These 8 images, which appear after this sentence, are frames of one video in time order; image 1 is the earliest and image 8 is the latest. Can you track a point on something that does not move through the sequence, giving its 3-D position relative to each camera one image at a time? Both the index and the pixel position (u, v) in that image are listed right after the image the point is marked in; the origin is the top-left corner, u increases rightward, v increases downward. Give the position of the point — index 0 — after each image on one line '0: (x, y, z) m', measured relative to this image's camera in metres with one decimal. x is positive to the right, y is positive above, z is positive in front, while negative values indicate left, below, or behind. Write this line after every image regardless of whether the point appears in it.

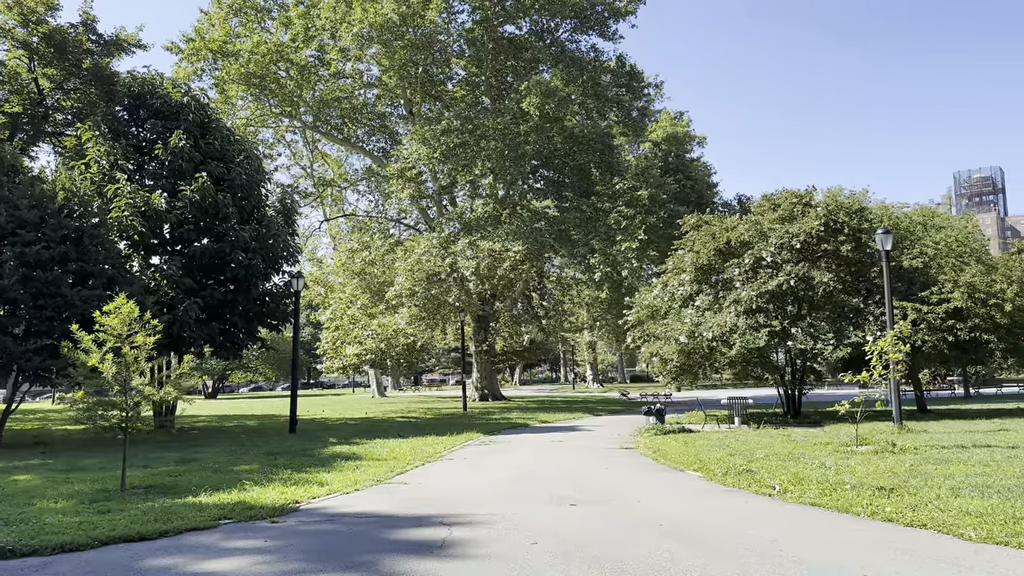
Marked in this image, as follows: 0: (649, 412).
0: (+2.9, -2.6, +17.2) m
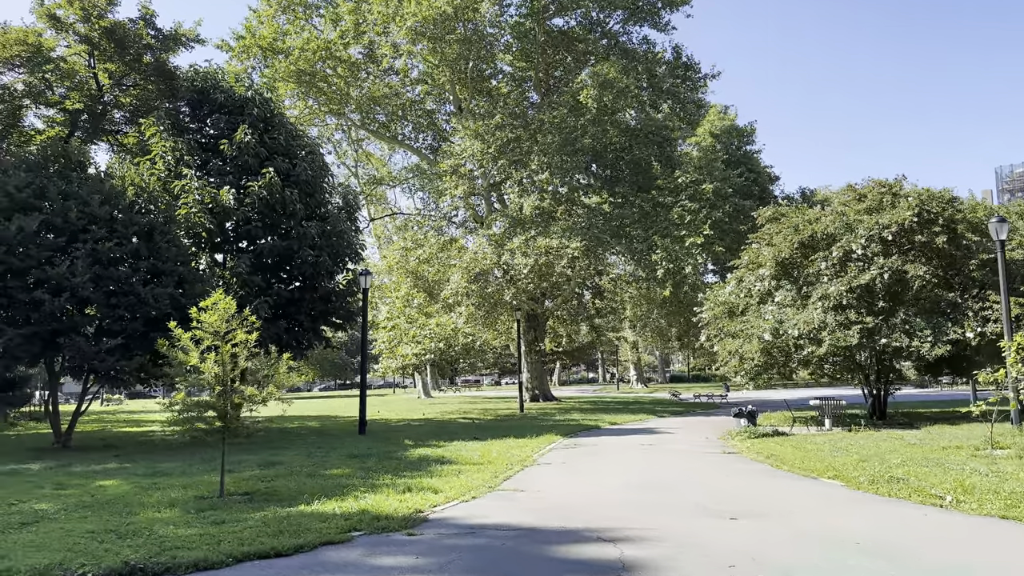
0: (+4.6, -2.5, +16.3) m
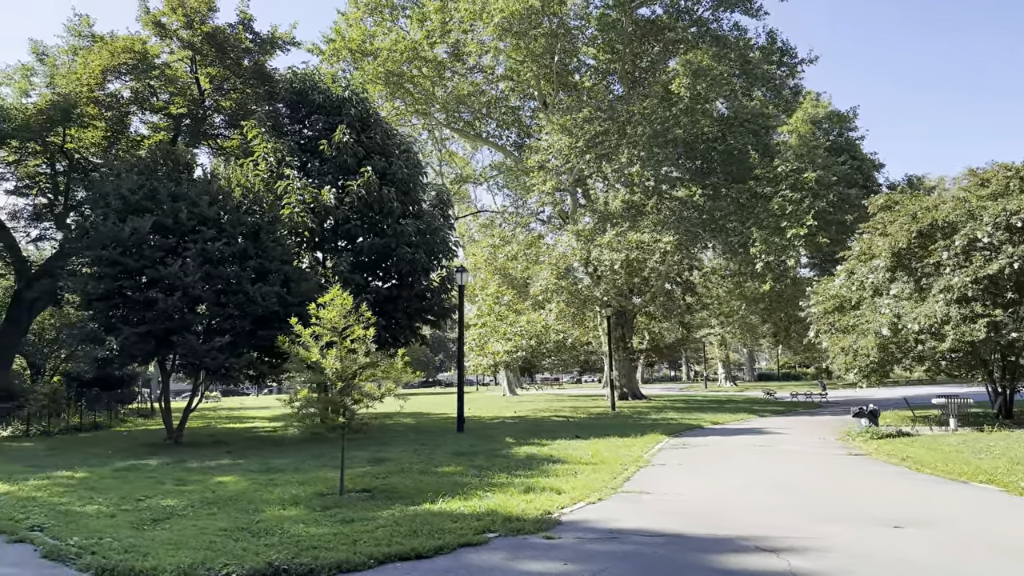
0: (+6.6, -2.4, +15.5) m
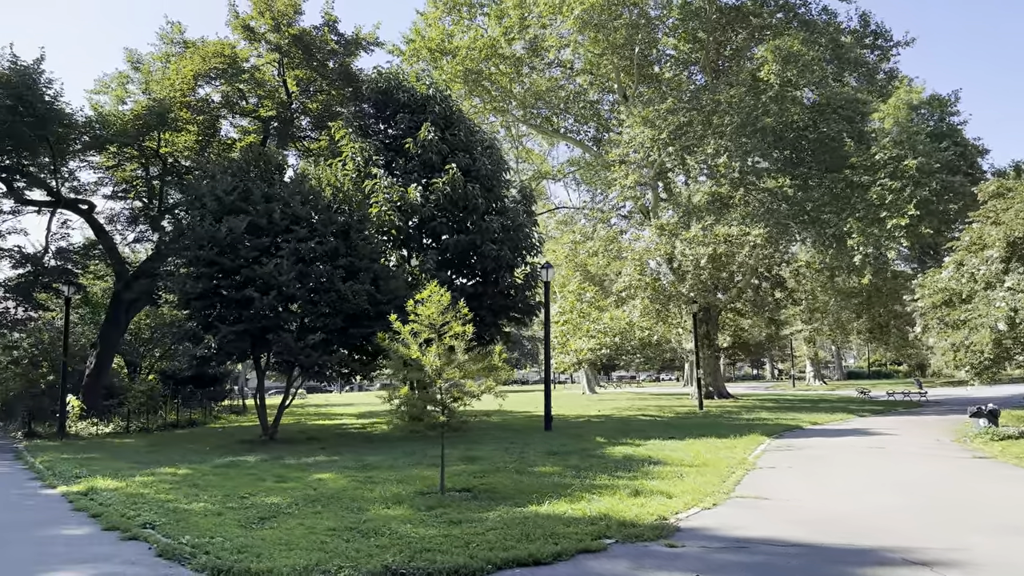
0: (+8.2, -2.2, +14.5) m
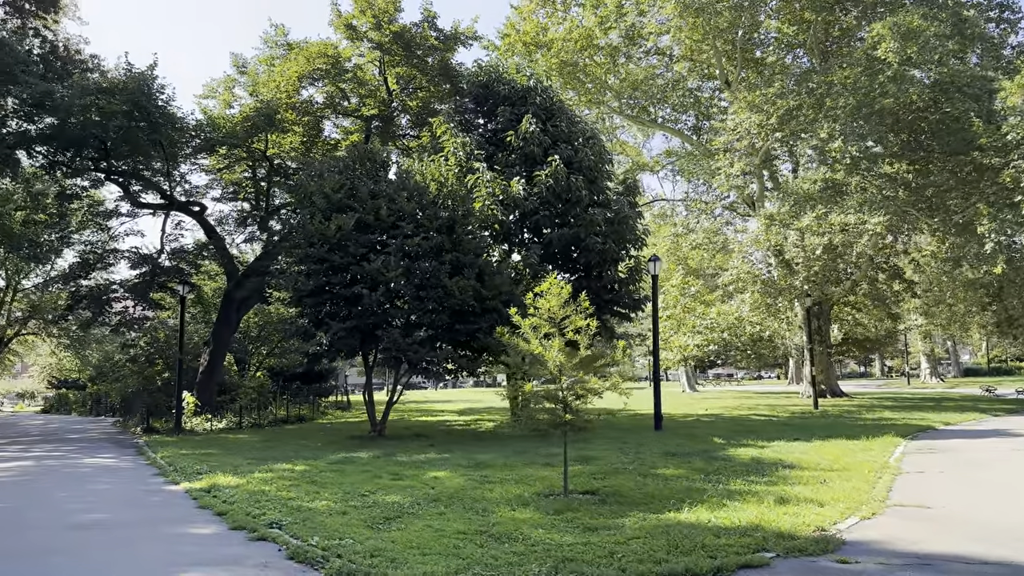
0: (+10.1, -2.0, +13.1) m
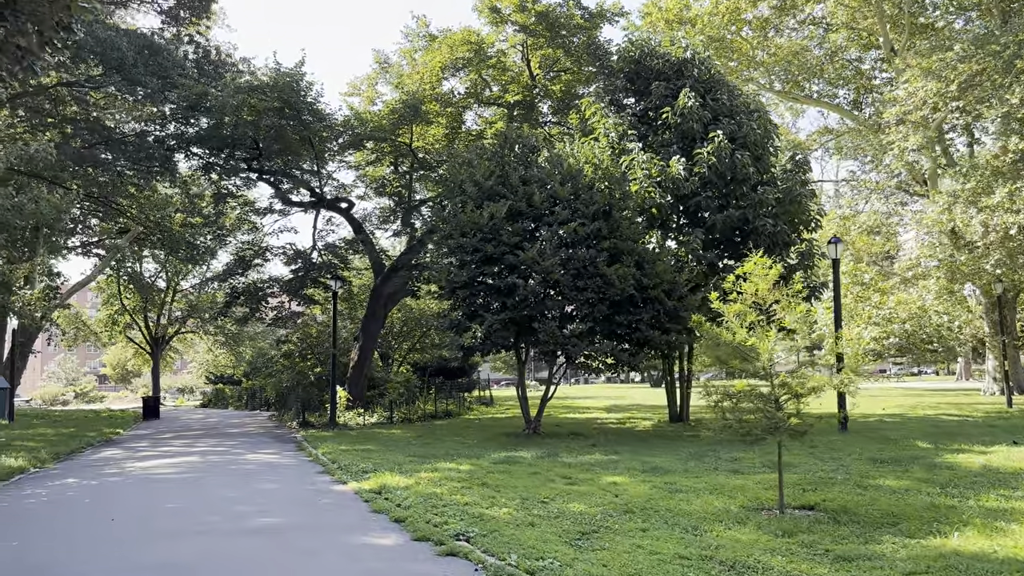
0: (+12.6, -1.6, +10.3) m
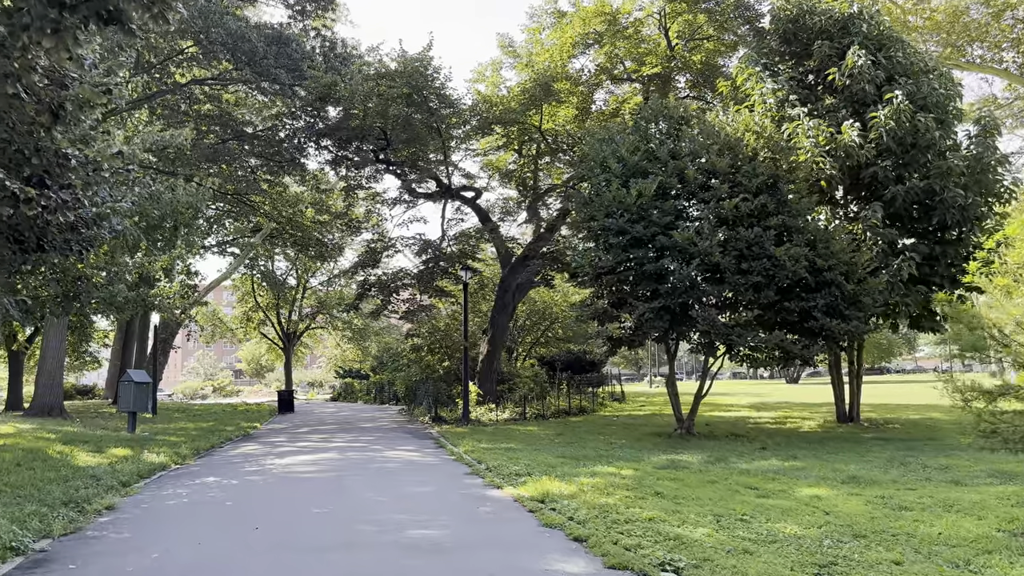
0: (+14.4, -1.2, +7.2) m
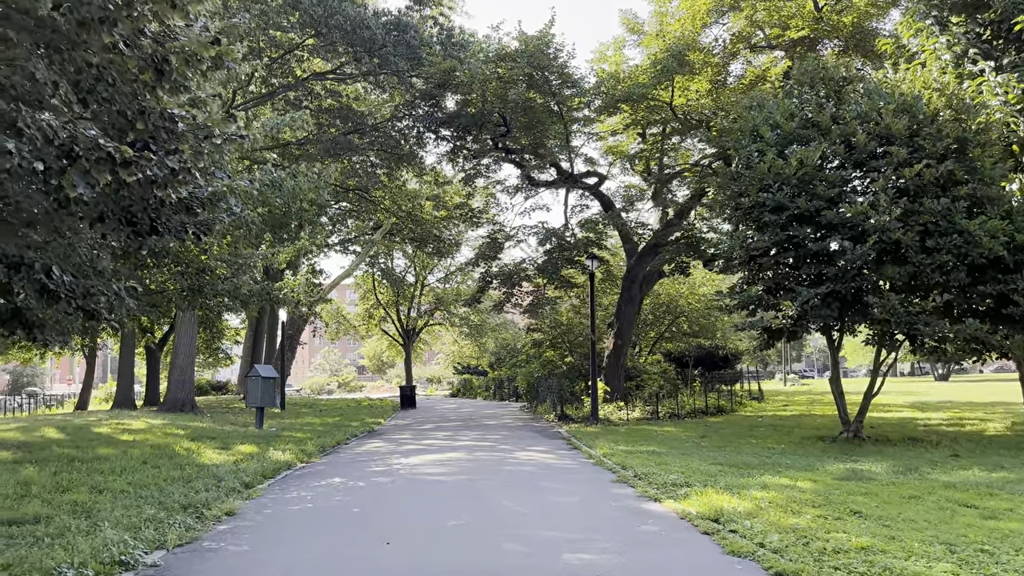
0: (+15.5, -0.9, +4.0) m
